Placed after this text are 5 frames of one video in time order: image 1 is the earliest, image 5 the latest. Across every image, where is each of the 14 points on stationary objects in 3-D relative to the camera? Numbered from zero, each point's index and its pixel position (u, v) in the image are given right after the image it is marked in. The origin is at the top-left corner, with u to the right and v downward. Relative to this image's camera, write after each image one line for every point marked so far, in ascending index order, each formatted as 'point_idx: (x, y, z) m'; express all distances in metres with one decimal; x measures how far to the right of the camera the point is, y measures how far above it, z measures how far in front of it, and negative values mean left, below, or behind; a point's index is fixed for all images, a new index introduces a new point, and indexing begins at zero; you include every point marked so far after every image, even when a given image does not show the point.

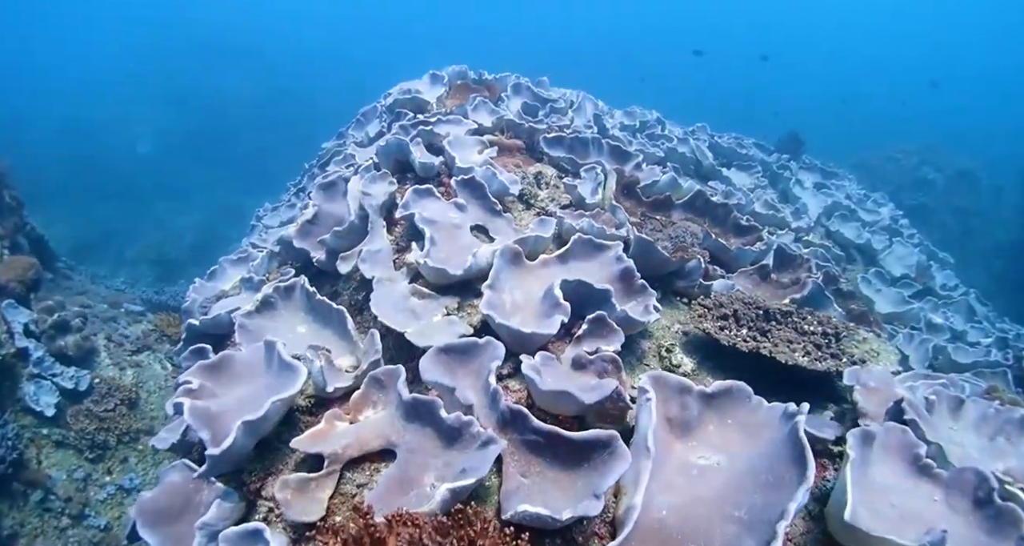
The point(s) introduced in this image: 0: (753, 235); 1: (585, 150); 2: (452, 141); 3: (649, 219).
0: (+2.6, +0.4, +5.6) m
1: (+0.8, +1.3, +5.3) m
2: (-0.5, +1.2, +4.6) m
3: (+1.4, +0.5, +5.1) m
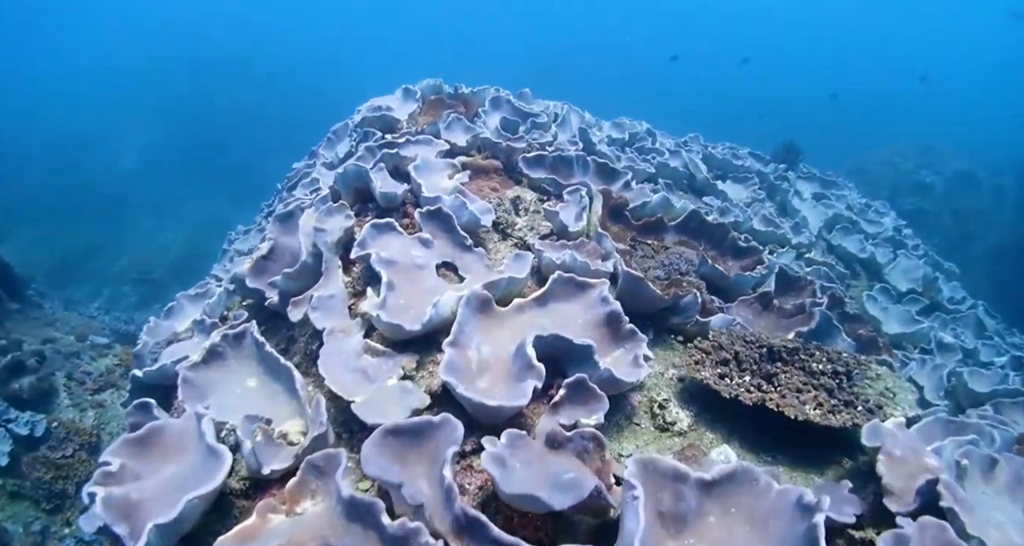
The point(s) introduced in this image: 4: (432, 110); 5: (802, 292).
0: (+2.4, +0.2, +5.1) m
1: (+0.5, +1.0, +4.8) m
2: (-0.8, +0.9, +4.2) m
3: (+1.2, +0.3, +4.7) m
4: (-0.8, +1.7, +5.4) m
5: (+2.9, -0.2, +5.4) m
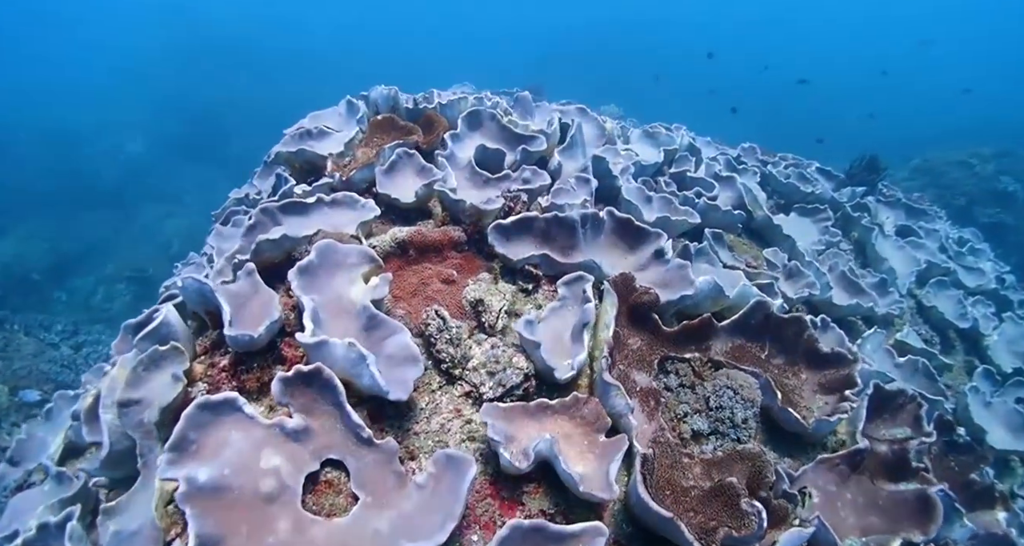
0: (+2.2, -0.6, +3.4) m
1: (+0.3, +0.2, +3.2) m
2: (-1.0, +0.1, +2.7) m
3: (+0.9, -0.5, +3.0) m
4: (-1.0, +1.0, +3.7) m
5: (+2.8, -1.0, +3.7) m
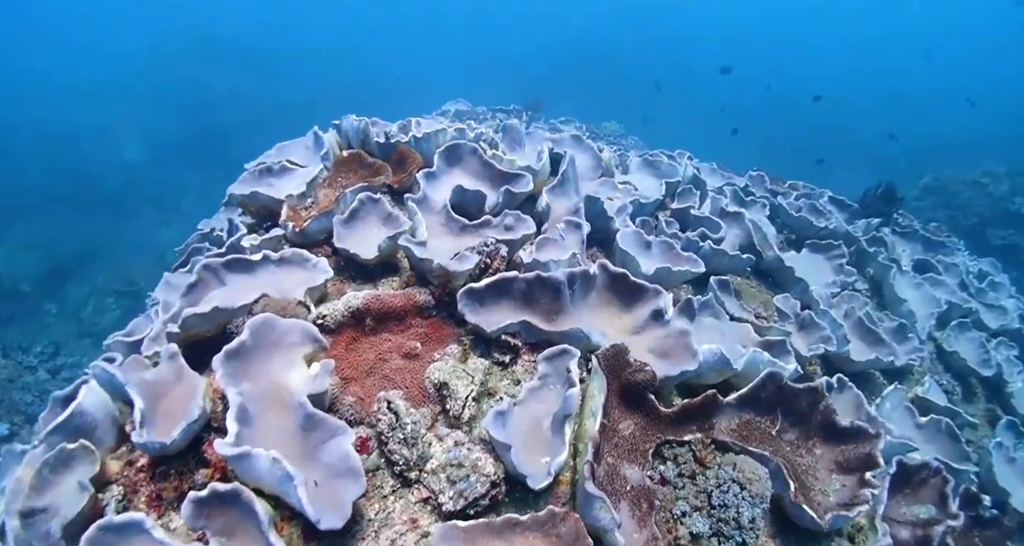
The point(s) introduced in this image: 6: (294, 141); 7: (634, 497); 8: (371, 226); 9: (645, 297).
0: (+2.0, -1.0, +3.0) m
1: (+0.2, -0.1, +2.8) m
2: (-1.1, -0.3, +2.3) m
3: (+0.8, -0.9, +2.6) m
4: (-1.1, +0.6, +3.4) m
5: (+2.6, -1.4, +3.2) m
6: (-1.6, +1.0, +3.9) m
7: (+0.6, -1.0, +2.4) m
8: (-0.8, +0.3, +3.0) m
9: (+0.8, -0.1, +3.1) m
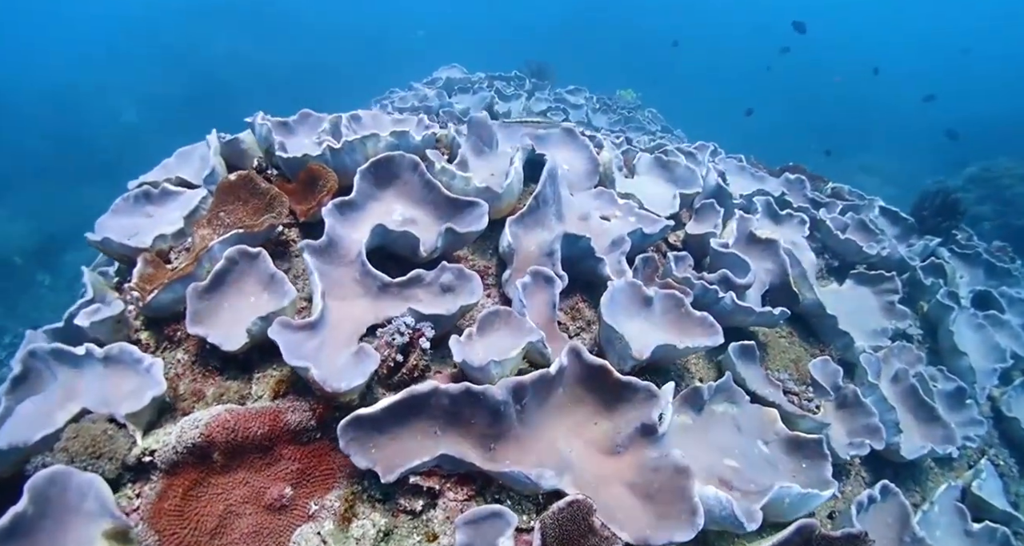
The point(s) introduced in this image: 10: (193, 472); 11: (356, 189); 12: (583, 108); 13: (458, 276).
0: (+1.7, -1.5, +2.2) m
1: (-0.1, -0.6, +2.0) m
2: (-1.5, -0.7, +1.5) m
3: (+0.5, -1.3, +1.9) m
4: (-1.4, +0.3, +2.5) m
5: (+2.3, -1.8, +2.4) m
6: (-1.9, +0.7, +3.0) m
7: (+0.2, -1.5, +1.6) m
8: (-1.1, -0.1, +2.1) m
9: (+0.5, -0.5, +2.2) m
10: (-1.1, -0.7, +1.8) m
11: (-0.8, +0.4, +2.6) m
12: (+0.9, +2.1, +6.7) m
13: (-0.2, 0.0, +2.4) m
